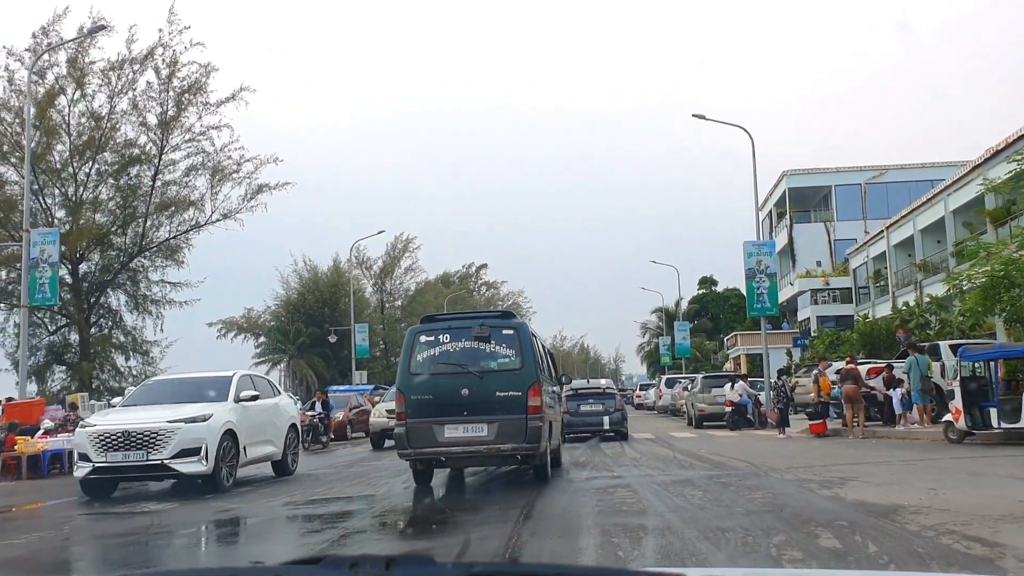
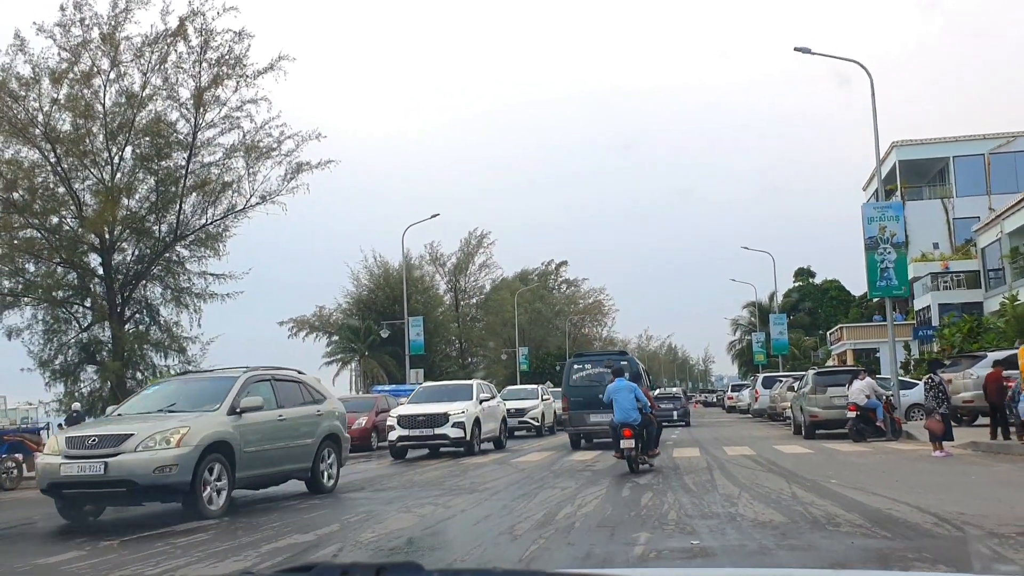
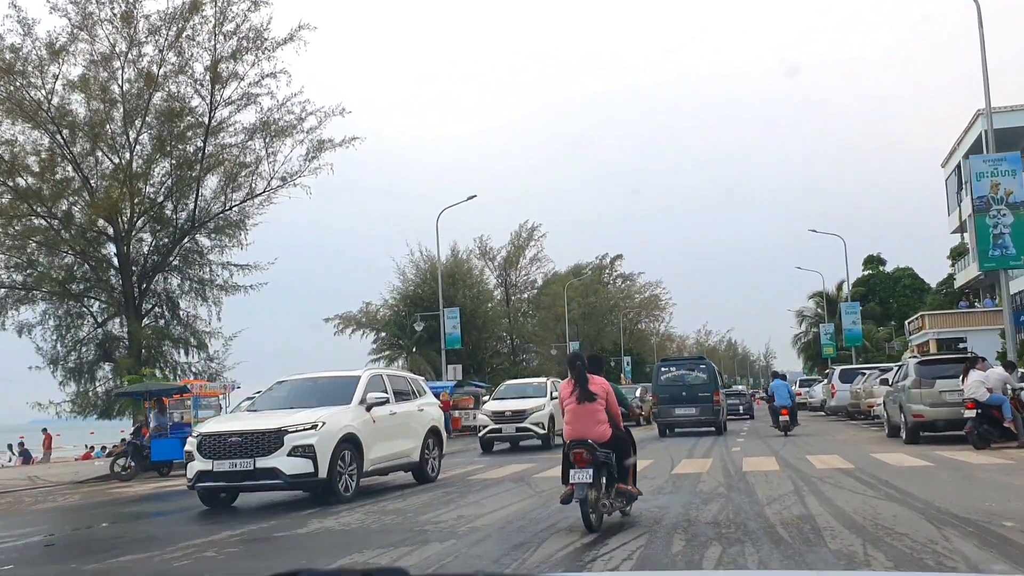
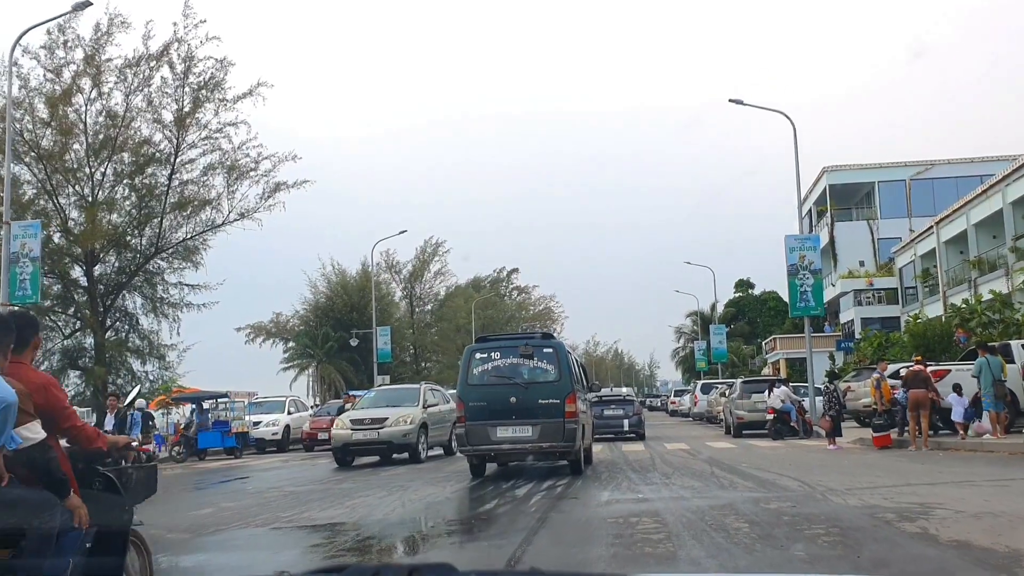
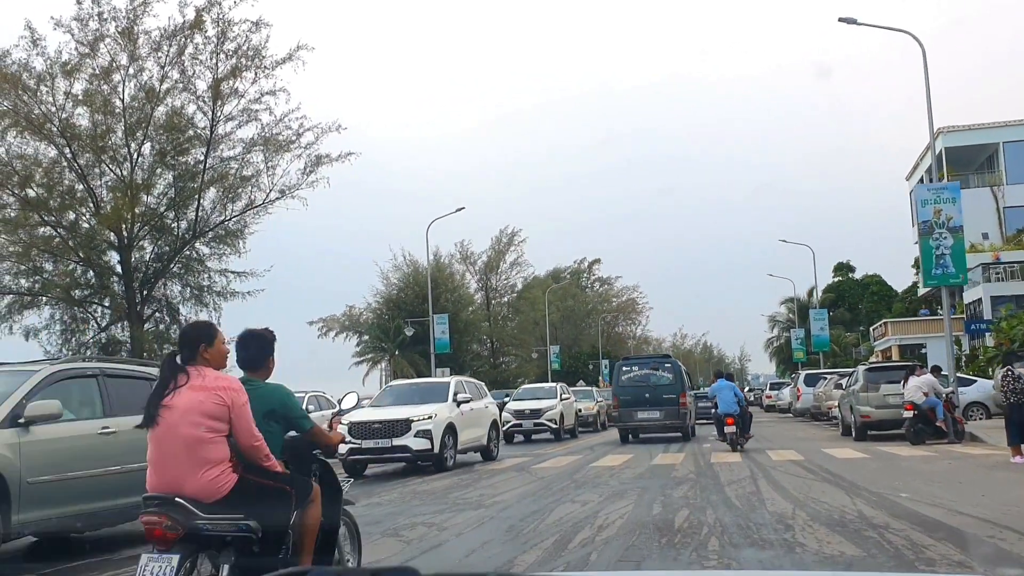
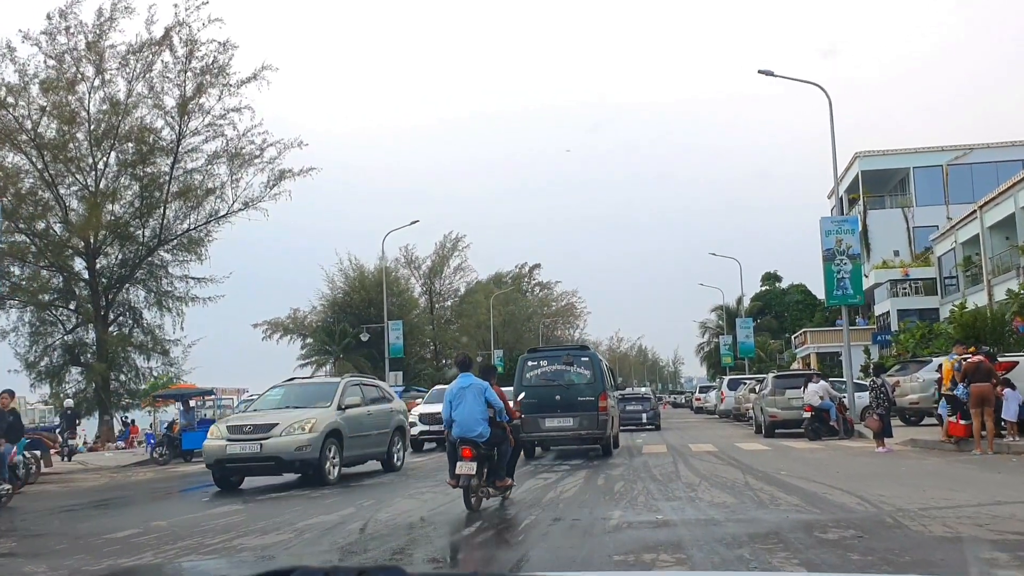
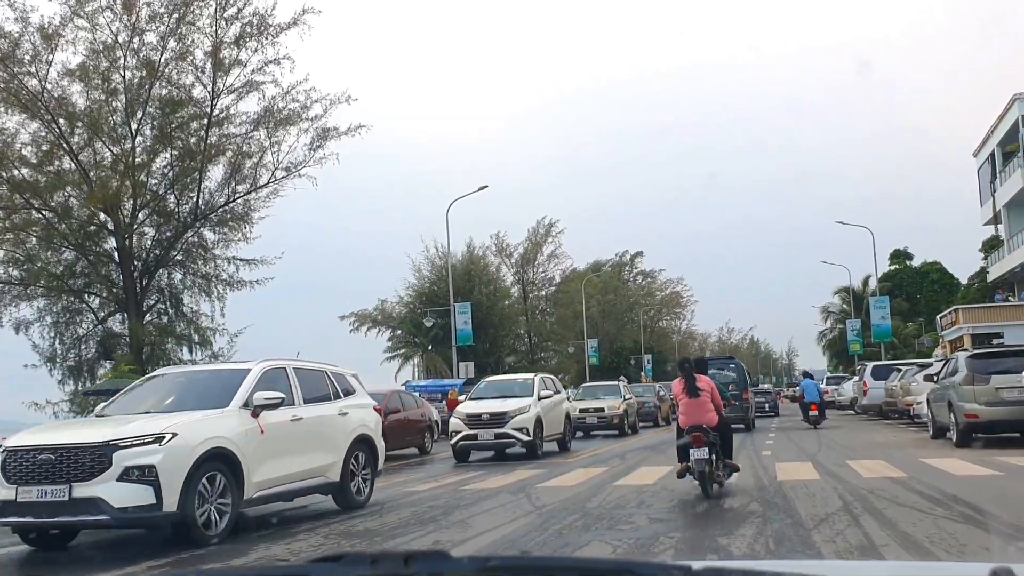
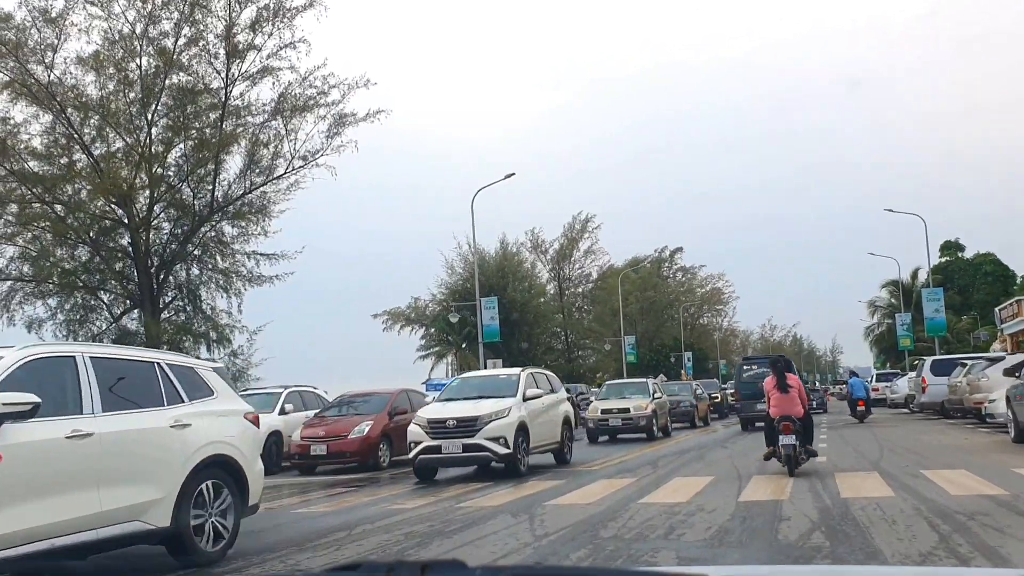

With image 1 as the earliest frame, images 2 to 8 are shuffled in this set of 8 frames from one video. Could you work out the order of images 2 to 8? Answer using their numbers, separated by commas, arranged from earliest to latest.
4, 6, 2, 5, 3, 7, 8
